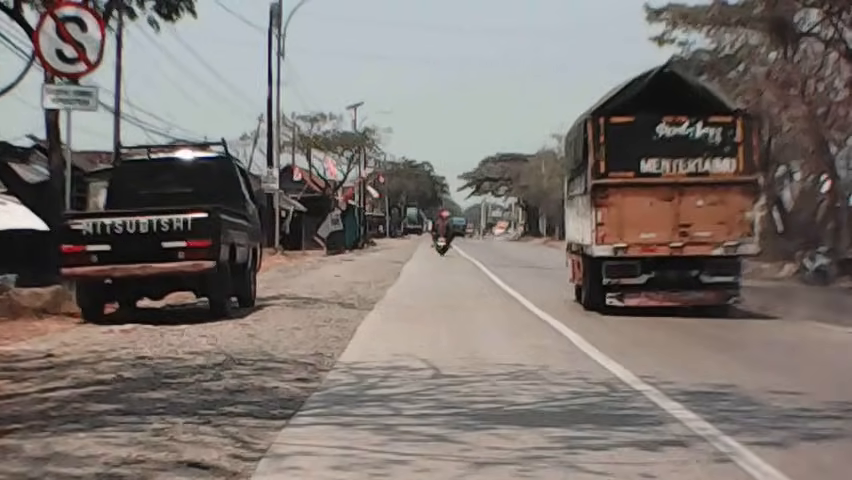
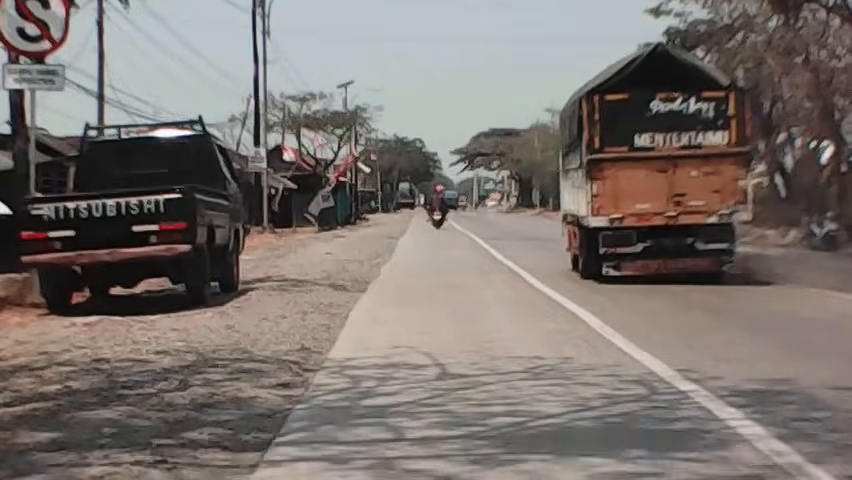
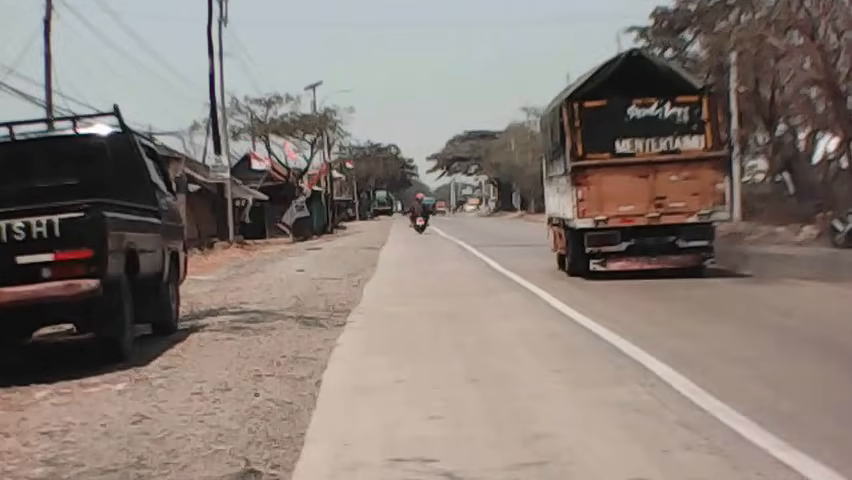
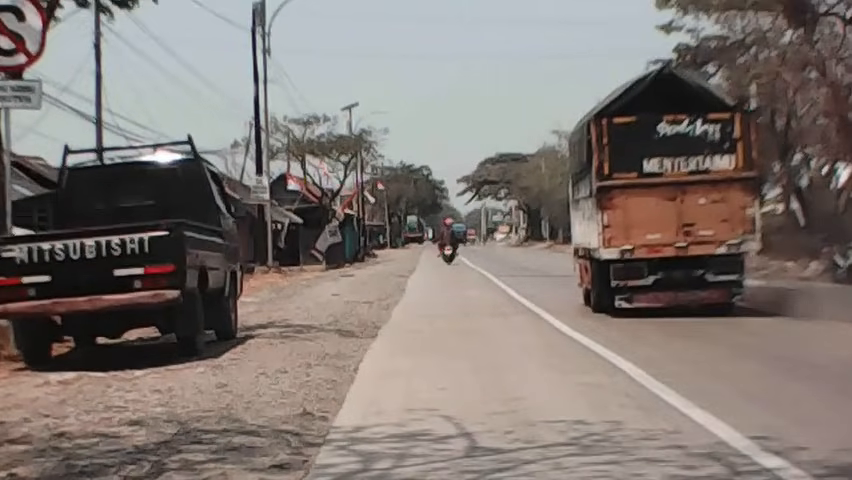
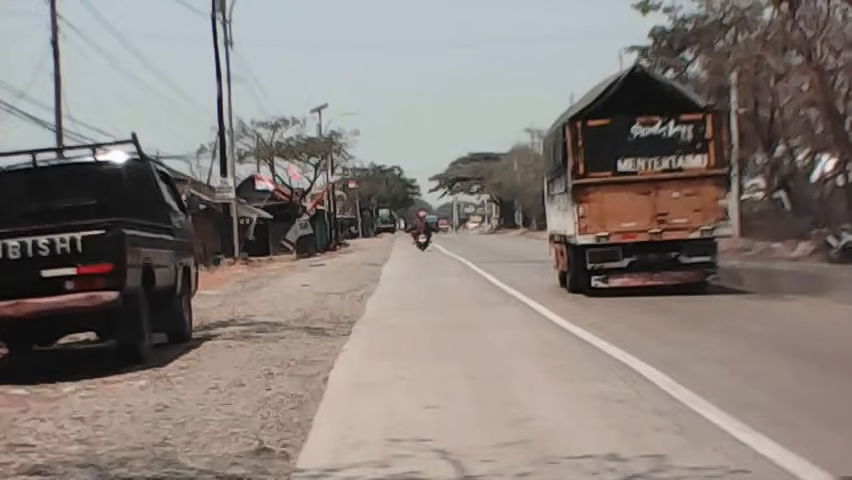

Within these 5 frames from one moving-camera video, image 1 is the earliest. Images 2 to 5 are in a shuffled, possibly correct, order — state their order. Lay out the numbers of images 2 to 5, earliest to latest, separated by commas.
2, 4, 5, 3
